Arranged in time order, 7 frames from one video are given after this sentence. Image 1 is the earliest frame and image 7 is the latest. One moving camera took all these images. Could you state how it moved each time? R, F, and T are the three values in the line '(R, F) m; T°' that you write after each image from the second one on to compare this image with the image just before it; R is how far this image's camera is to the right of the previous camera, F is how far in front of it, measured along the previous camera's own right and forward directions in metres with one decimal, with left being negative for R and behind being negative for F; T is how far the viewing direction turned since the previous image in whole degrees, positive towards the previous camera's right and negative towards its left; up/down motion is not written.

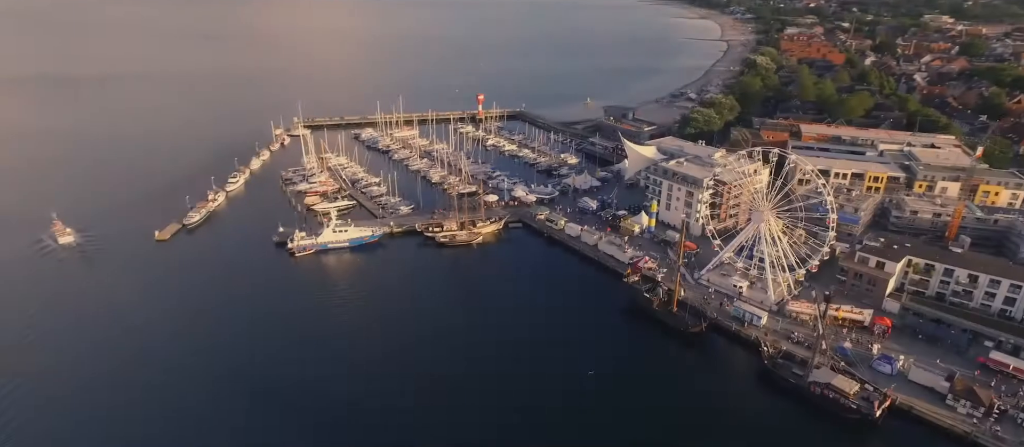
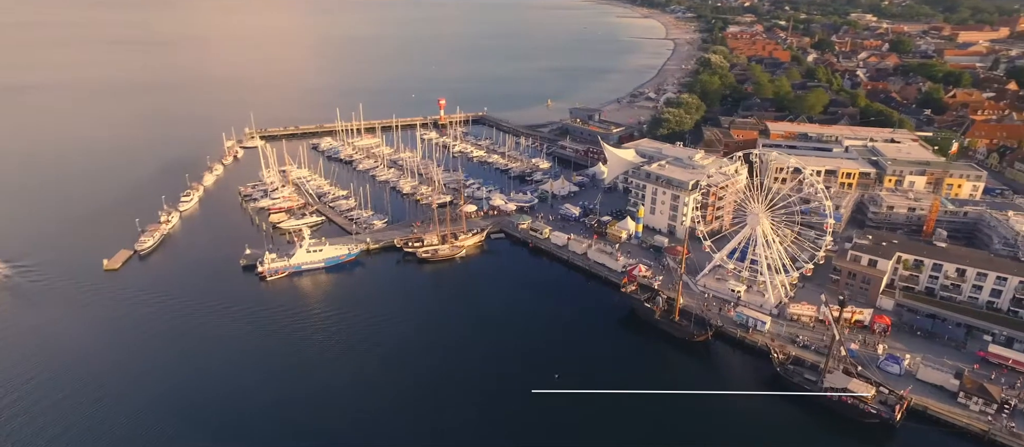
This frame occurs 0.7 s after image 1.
(-1.4, +1.0) m; +5°
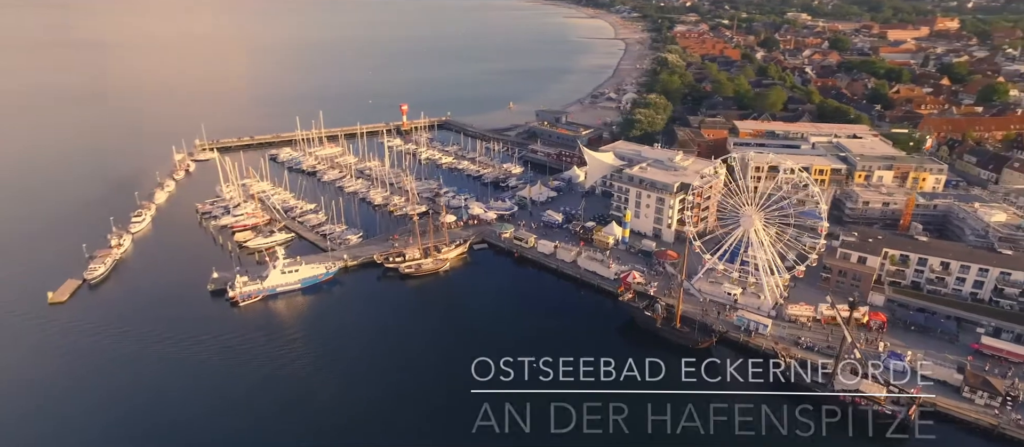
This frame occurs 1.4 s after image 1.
(-1.3, +0.9) m; +5°
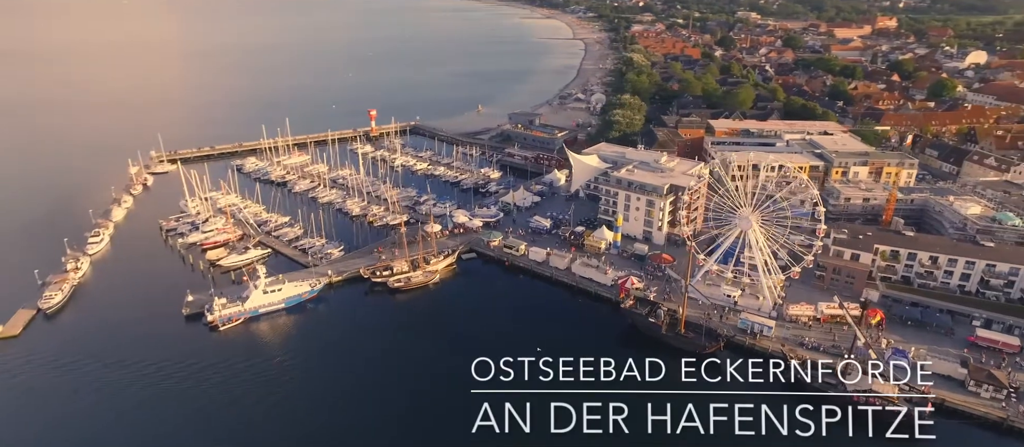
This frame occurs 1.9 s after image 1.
(-1.2, +0.7) m; +4°
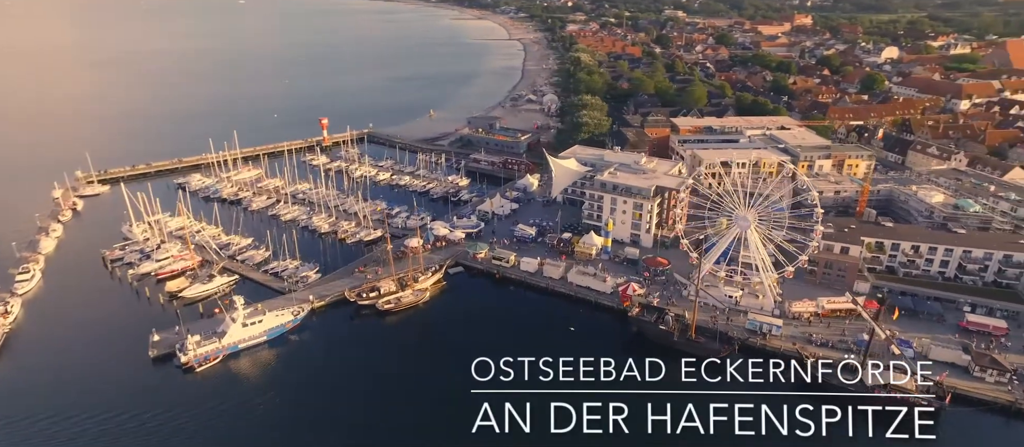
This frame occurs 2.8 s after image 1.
(-2.1, +1.0) m; +6°
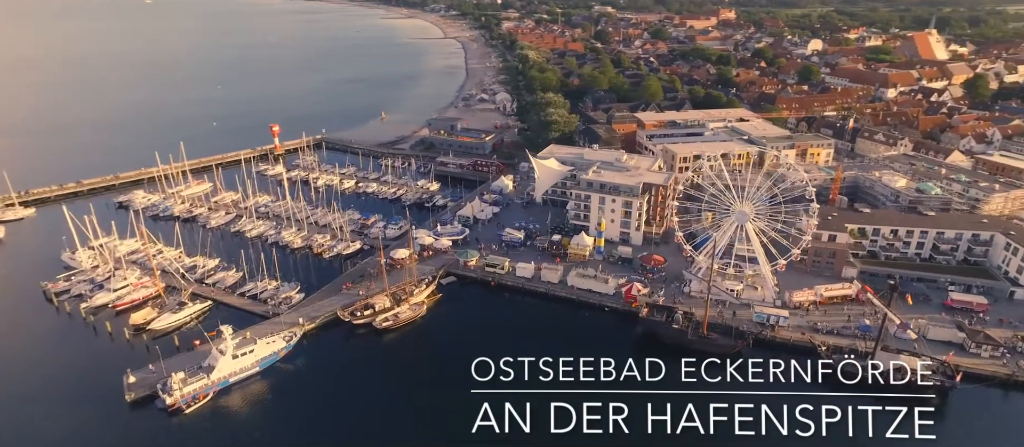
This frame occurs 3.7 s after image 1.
(-2.3, +0.8) m; +6°
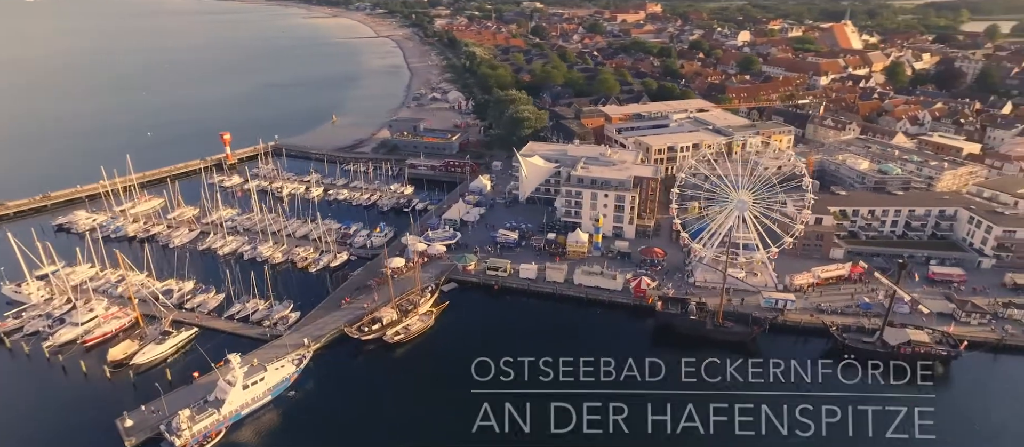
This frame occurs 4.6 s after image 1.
(-2.7, +0.5) m; +6°
